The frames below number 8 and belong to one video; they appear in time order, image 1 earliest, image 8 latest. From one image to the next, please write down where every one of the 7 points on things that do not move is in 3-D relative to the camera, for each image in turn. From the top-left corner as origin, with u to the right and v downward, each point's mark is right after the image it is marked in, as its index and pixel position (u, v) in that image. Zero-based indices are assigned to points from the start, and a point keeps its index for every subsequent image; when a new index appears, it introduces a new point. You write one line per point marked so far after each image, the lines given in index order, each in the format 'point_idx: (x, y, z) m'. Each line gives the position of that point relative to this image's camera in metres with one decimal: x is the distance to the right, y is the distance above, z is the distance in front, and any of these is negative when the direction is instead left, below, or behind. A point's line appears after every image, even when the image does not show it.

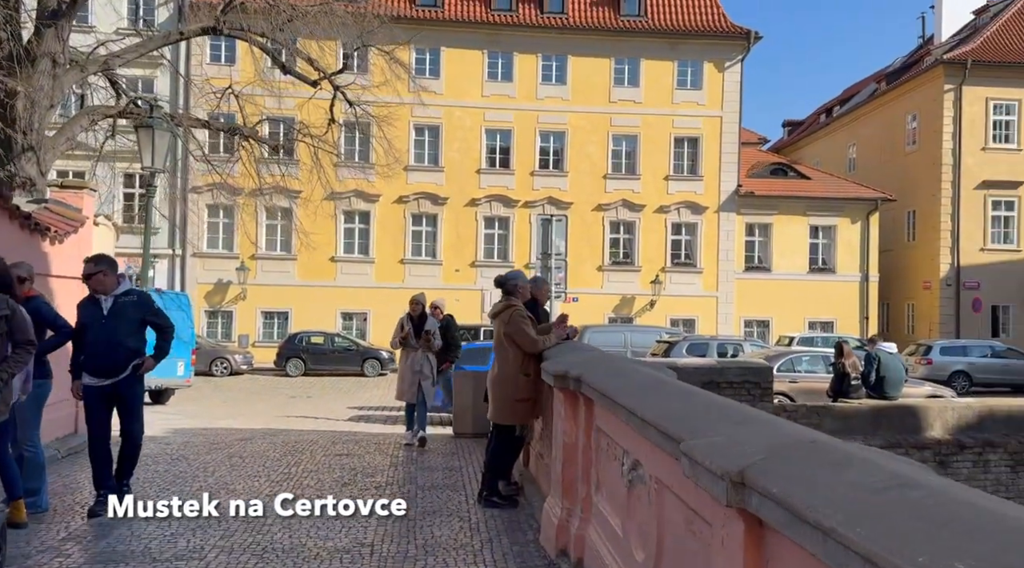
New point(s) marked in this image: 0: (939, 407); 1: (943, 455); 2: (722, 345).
0: (+5.3, -1.5, +11.9) m
1: (+5.3, -2.1, +11.8) m
2: (+3.8, -1.2, +17.8) m
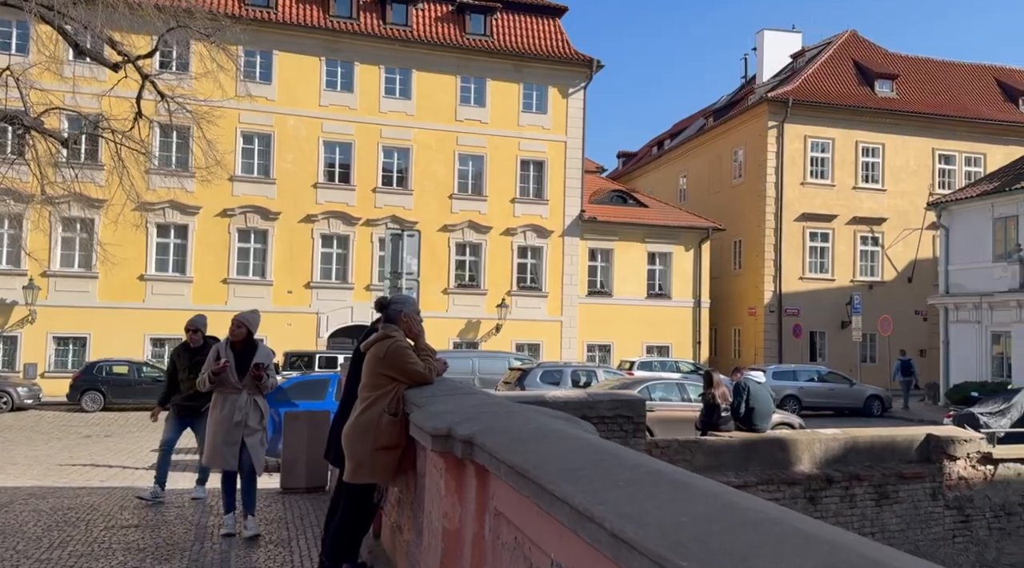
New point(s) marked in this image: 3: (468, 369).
0: (+3.5, -1.8, +11.4) m
1: (+3.5, -2.4, +11.3) m
2: (+1.1, -1.6, +16.9) m
3: (-0.9, -1.7, +19.4) m
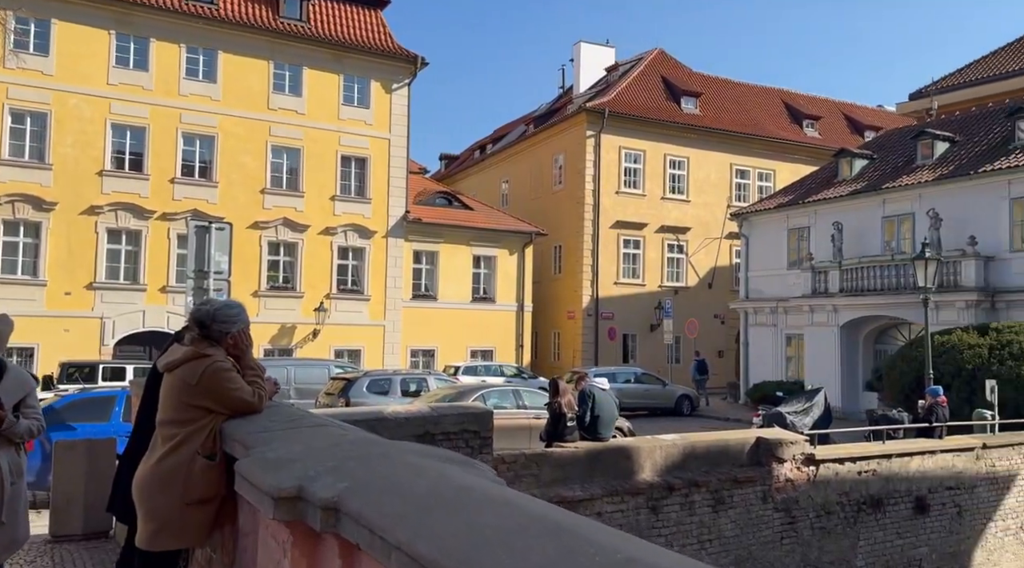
0: (+1.6, -1.8, +11.0) m
1: (+1.6, -2.4, +10.9) m
2: (-1.8, -1.6, +16.0) m
3: (-4.3, -1.8, +18.0) m
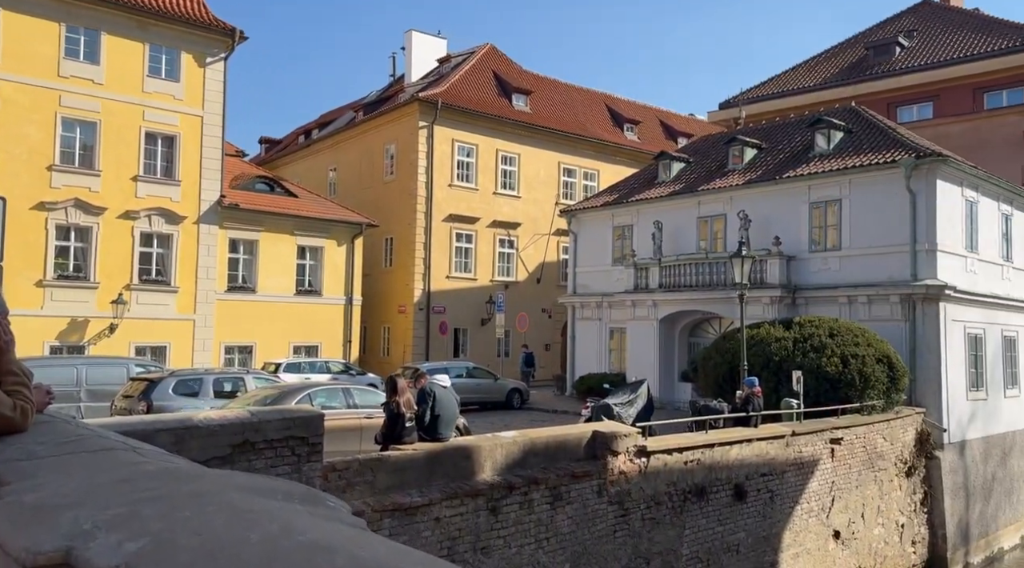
0: (-0.2, -1.8, +10.6) m
1: (-0.2, -2.3, +10.5) m
2: (-4.5, -1.5, +14.9) m
3: (-7.3, -1.6, +16.5) m
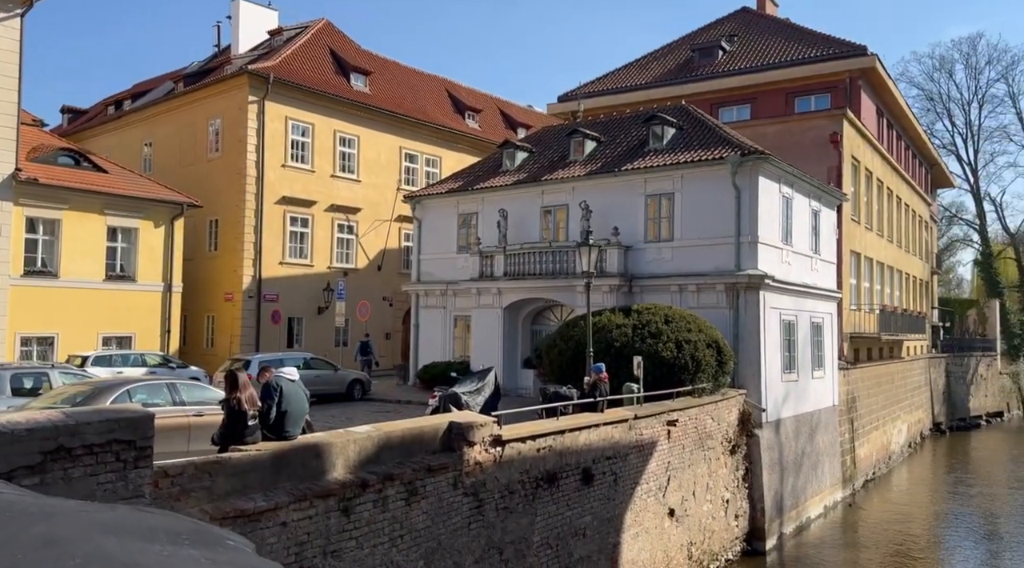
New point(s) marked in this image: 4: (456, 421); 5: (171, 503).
0: (-1.7, -1.6, +9.9) m
1: (-1.7, -2.2, +9.8) m
2: (-6.6, -1.3, +13.5) m
3: (-9.6, -1.4, +14.6) m
4: (-0.7, -1.7, +11.9) m
5: (-2.9, -1.9, +8.3) m
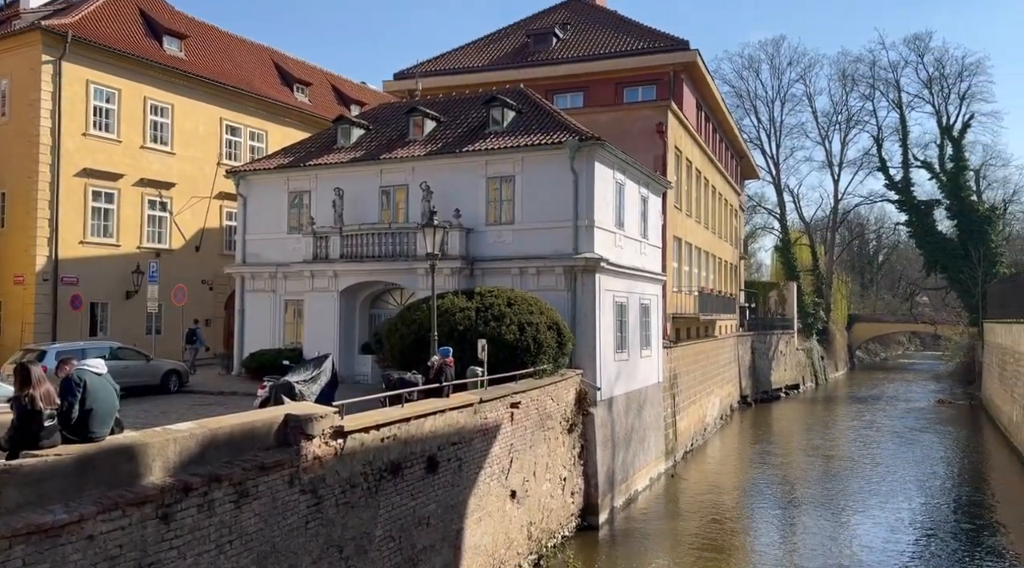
0: (-3.2, -1.4, +8.9) m
1: (-3.1, -2.0, +8.8) m
2: (-8.6, -1.1, +11.6) m
3: (-11.8, -1.2, +12.3) m
4: (-2.5, -1.5, +11.0) m
5: (-4.1, -1.7, +7.1) m
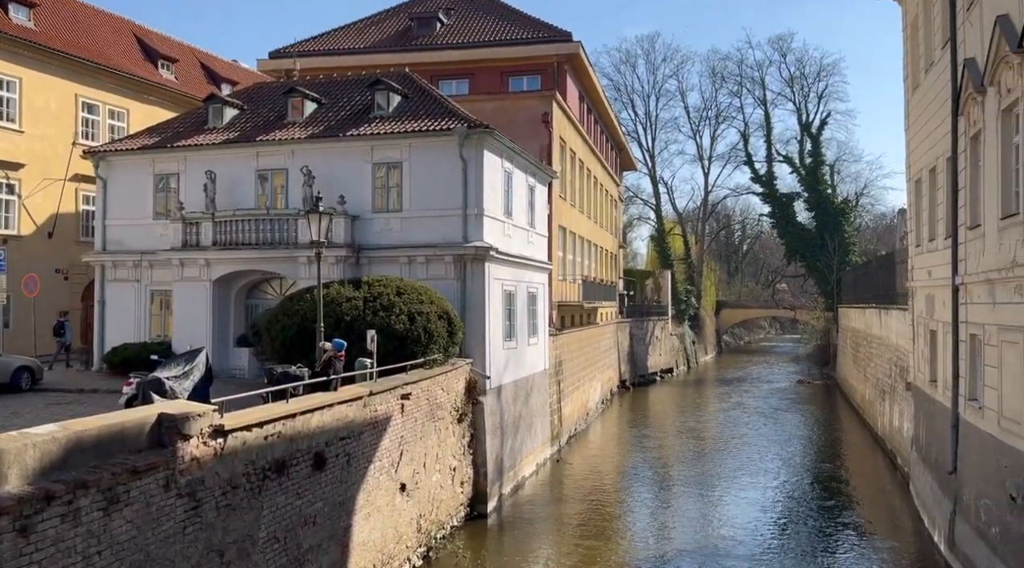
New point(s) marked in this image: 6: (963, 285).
0: (-4.2, -1.3, +8.1) m
1: (-4.1, -1.9, +8.0) m
2: (-9.8, -1.0, +10.2) m
3: (-13.0, -1.2, +10.5) m
4: (-3.7, -1.4, +10.3) m
5: (-4.8, -1.7, +6.2) m
6: (+7.3, 0.0, +15.9) m
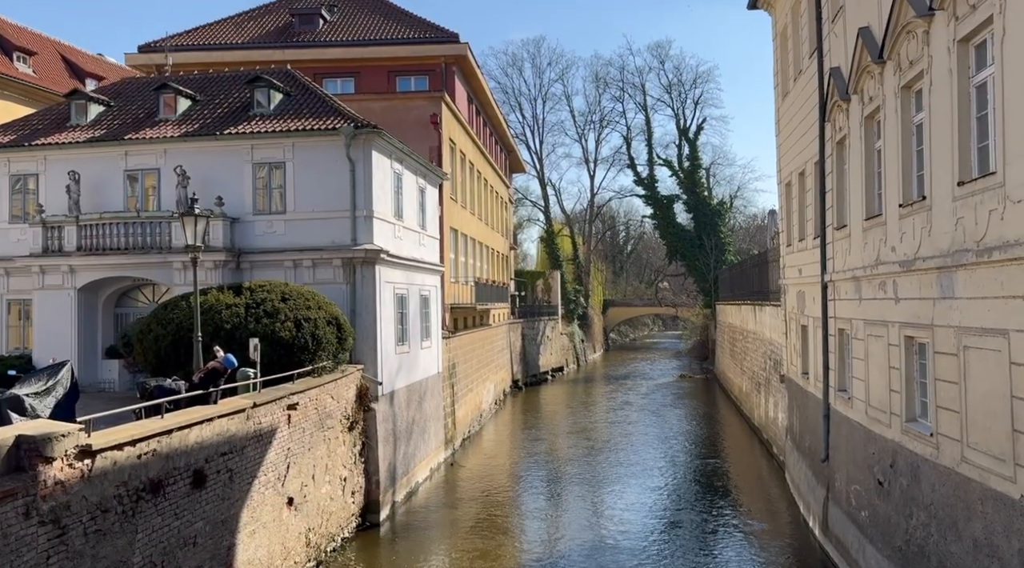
0: (-5.0, -1.4, +7.2) m
1: (-4.9, -2.0, +7.2) m
2: (-10.9, -1.2, +8.6) m
3: (-14.1, -1.4, +8.6) m
4: (-4.7, -1.5, +9.4) m
5: (-5.5, -1.8, +5.3) m
6: (+5.5, 0.0, +16.3) m
